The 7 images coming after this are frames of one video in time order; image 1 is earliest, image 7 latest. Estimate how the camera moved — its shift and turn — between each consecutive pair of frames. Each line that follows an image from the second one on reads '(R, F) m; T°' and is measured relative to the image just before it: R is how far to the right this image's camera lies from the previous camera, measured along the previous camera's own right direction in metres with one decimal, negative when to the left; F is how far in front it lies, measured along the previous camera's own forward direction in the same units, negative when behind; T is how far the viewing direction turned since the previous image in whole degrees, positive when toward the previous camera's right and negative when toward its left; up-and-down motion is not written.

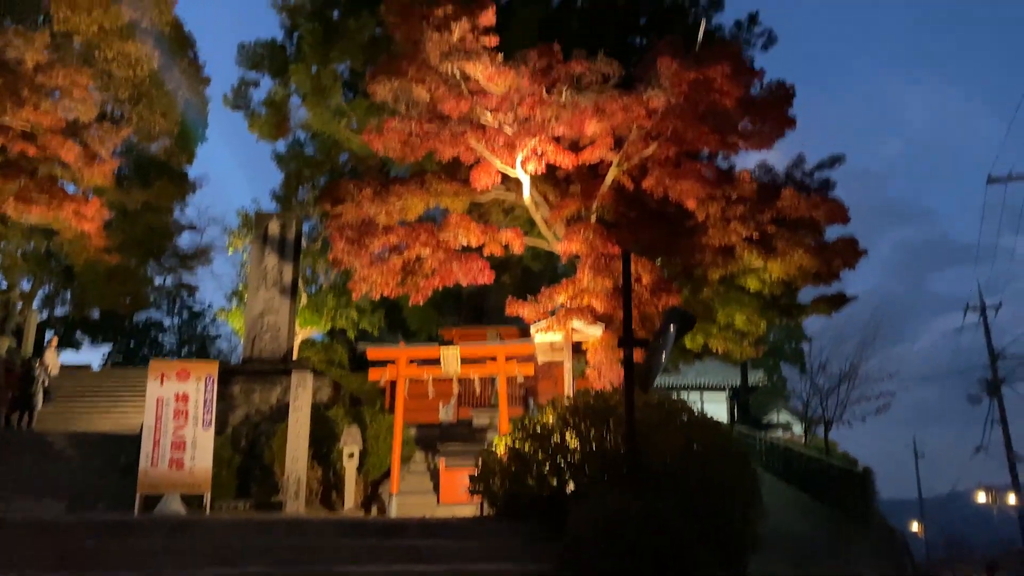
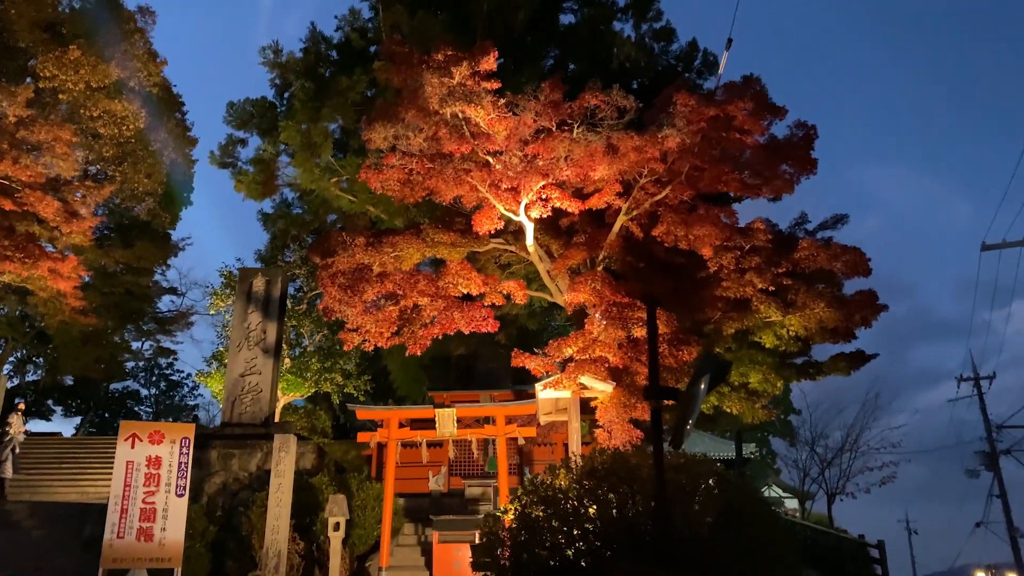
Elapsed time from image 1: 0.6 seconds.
(-0.3, +0.8) m; +1°
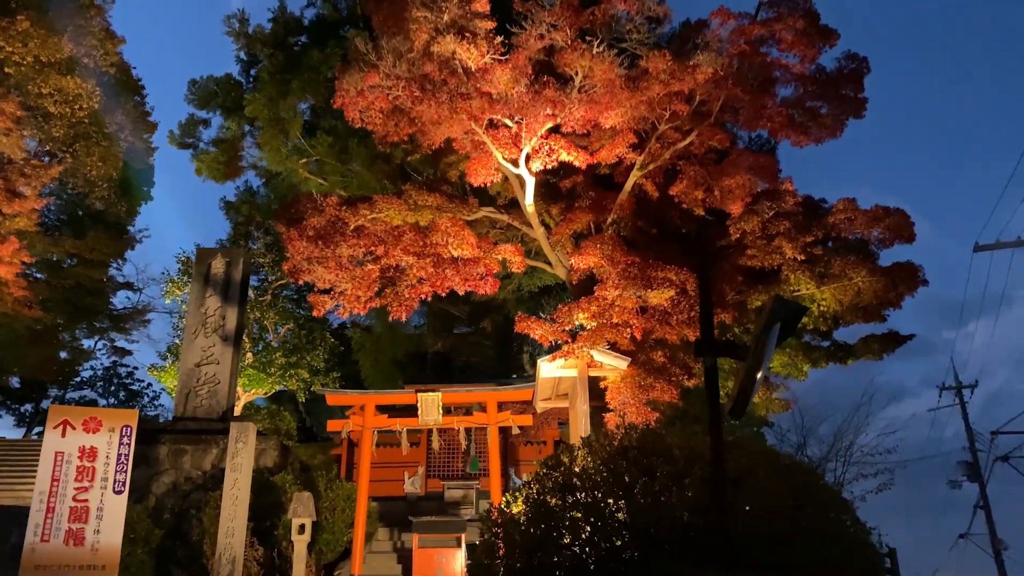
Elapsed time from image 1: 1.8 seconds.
(-0.3, +1.6) m; +2°
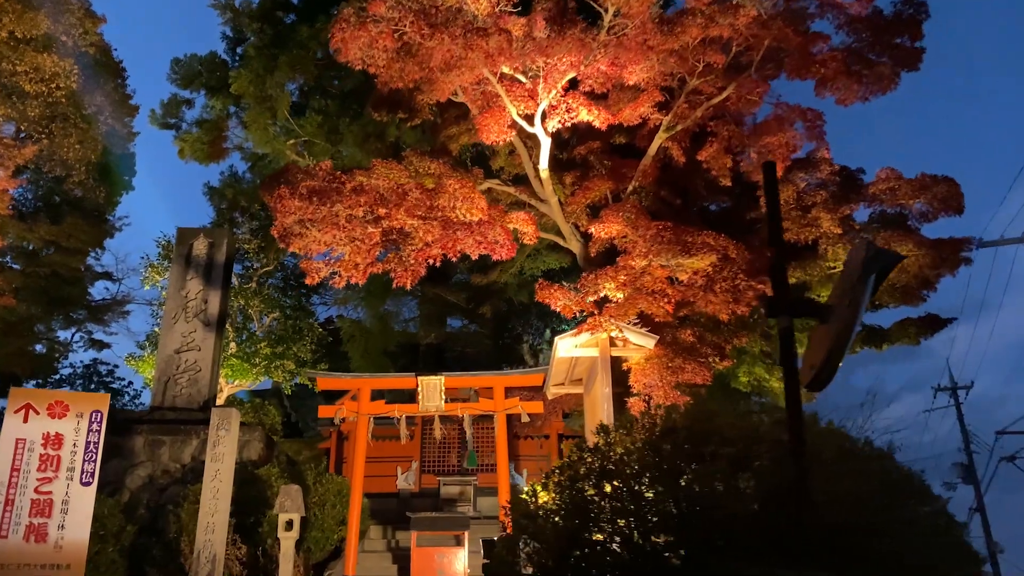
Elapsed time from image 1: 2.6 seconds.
(-0.3, +1.0) m; +1°
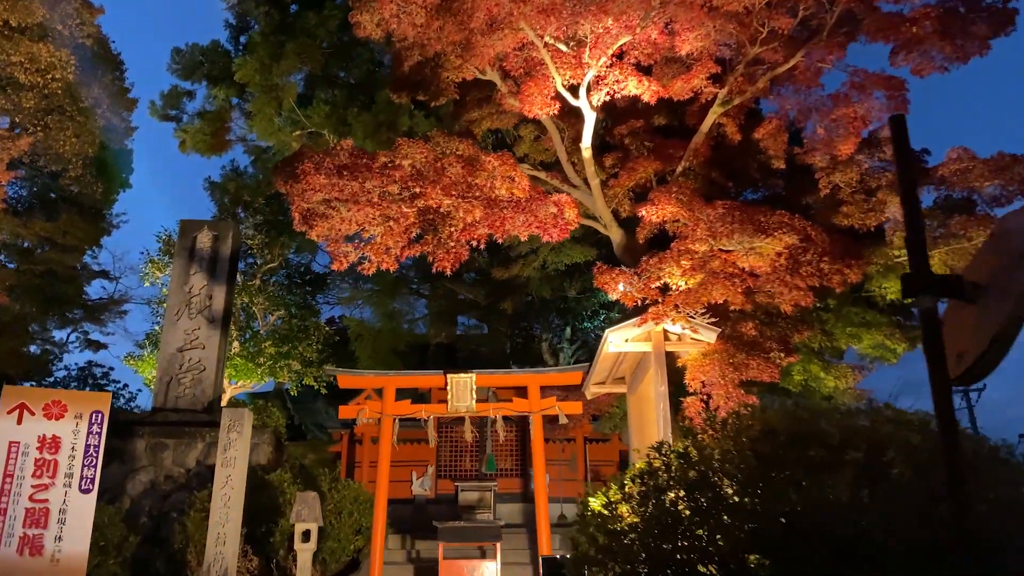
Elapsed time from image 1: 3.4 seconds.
(-0.5, +0.8) m; 0°
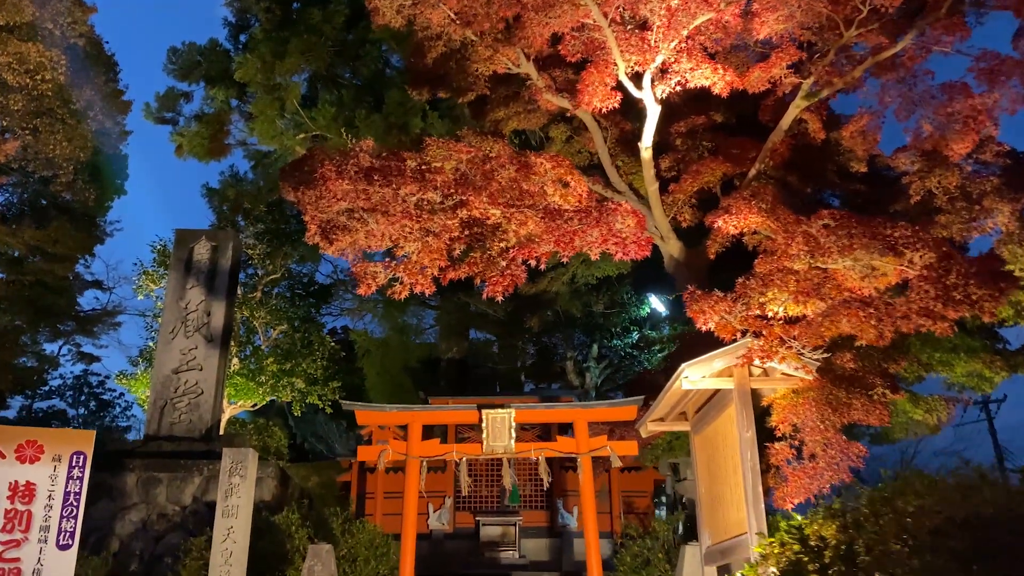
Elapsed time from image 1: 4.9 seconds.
(-0.5, +1.3) m; 0°
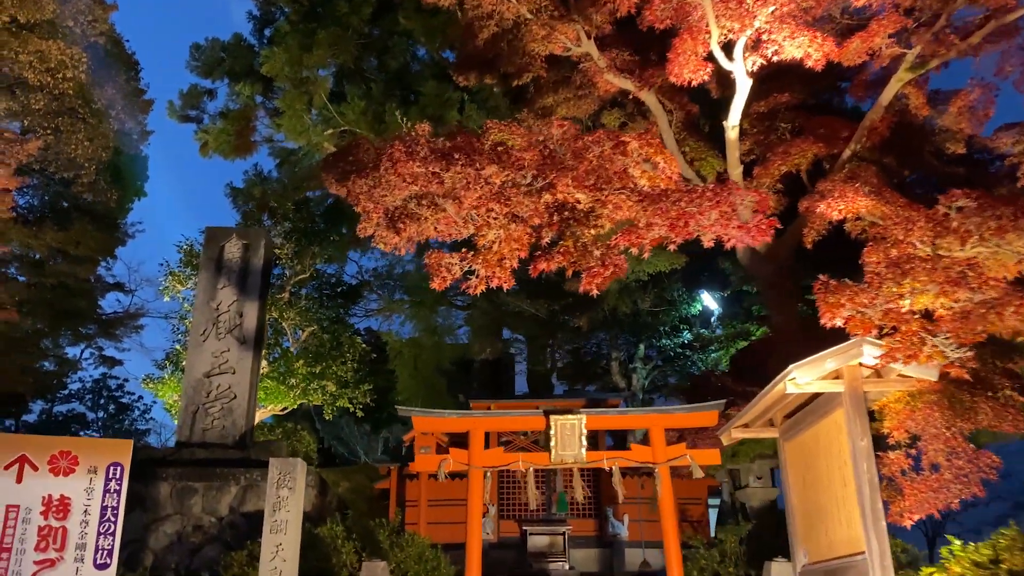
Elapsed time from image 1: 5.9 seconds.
(-0.5, +0.7) m; -1°
